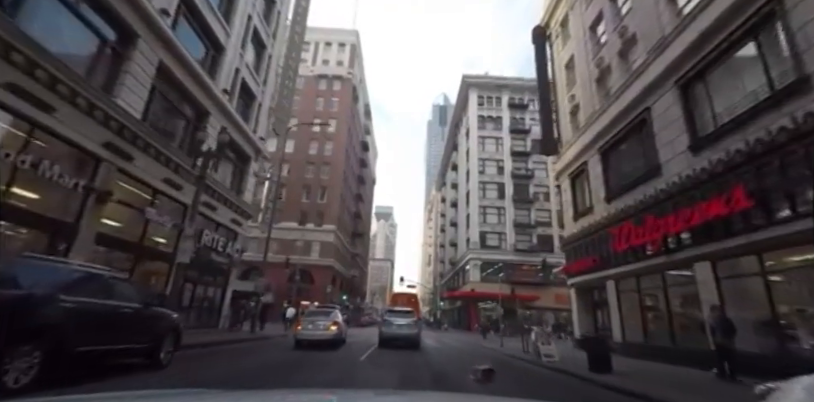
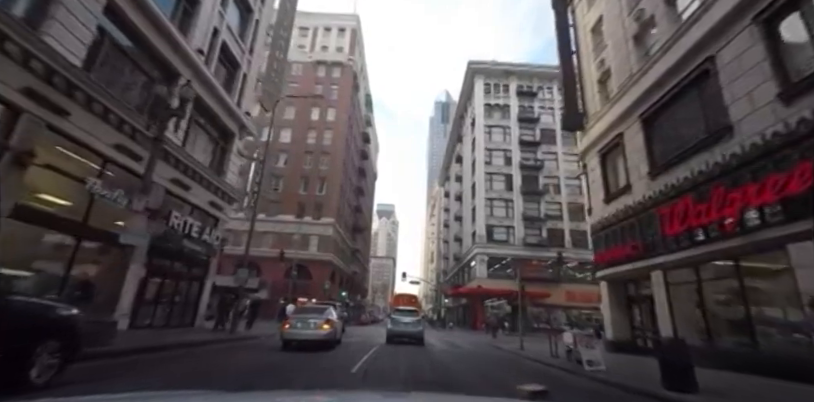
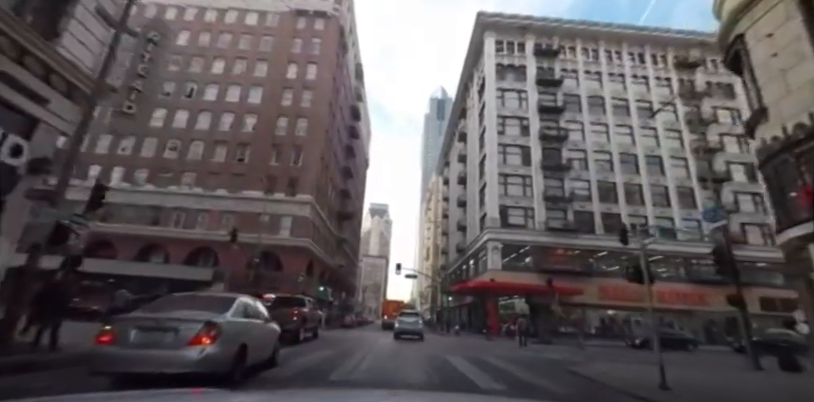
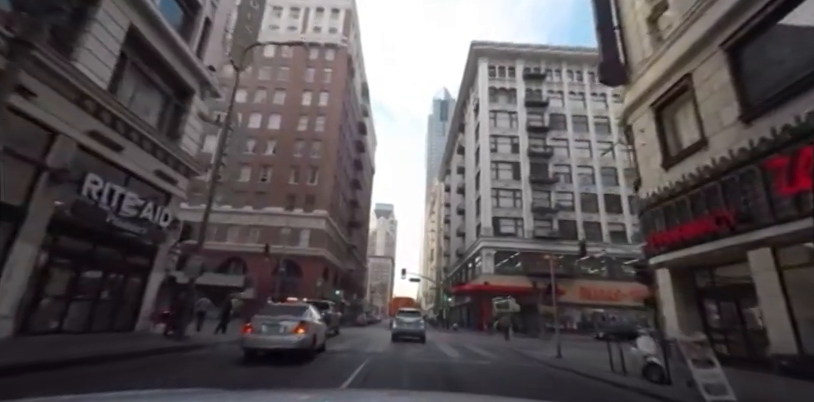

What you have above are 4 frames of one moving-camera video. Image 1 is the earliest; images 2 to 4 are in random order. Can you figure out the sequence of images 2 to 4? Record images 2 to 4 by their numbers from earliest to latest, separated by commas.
2, 4, 3
